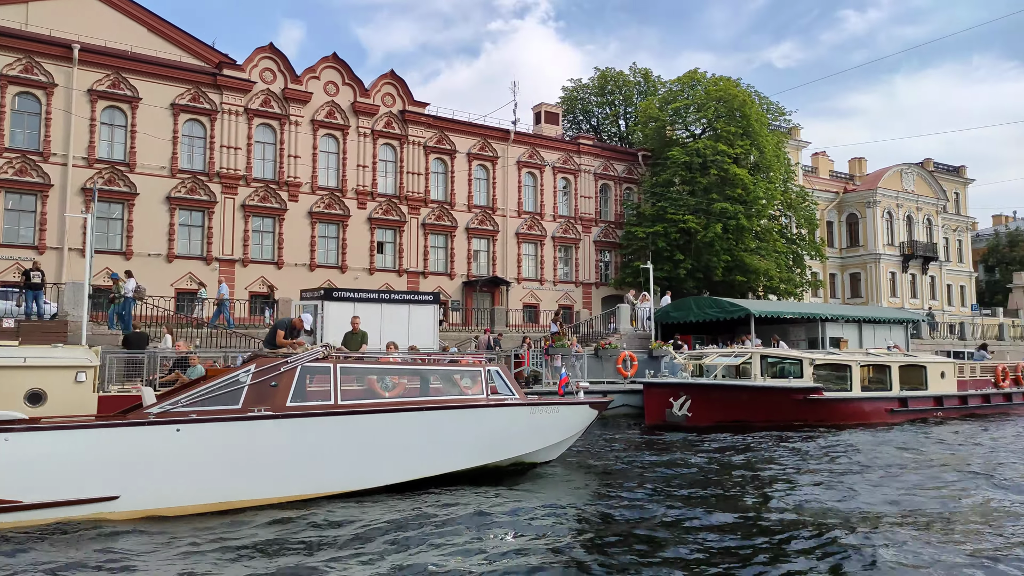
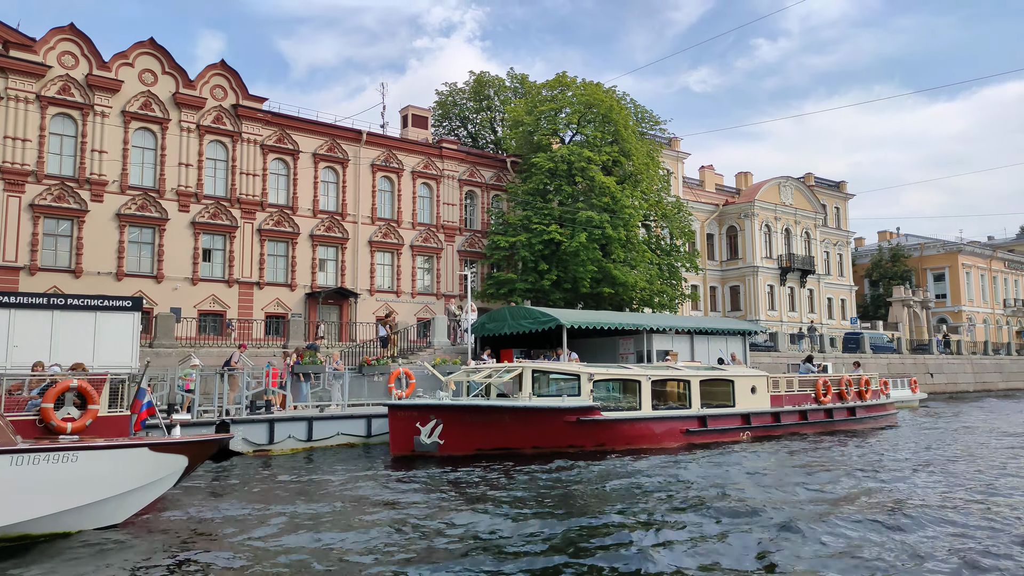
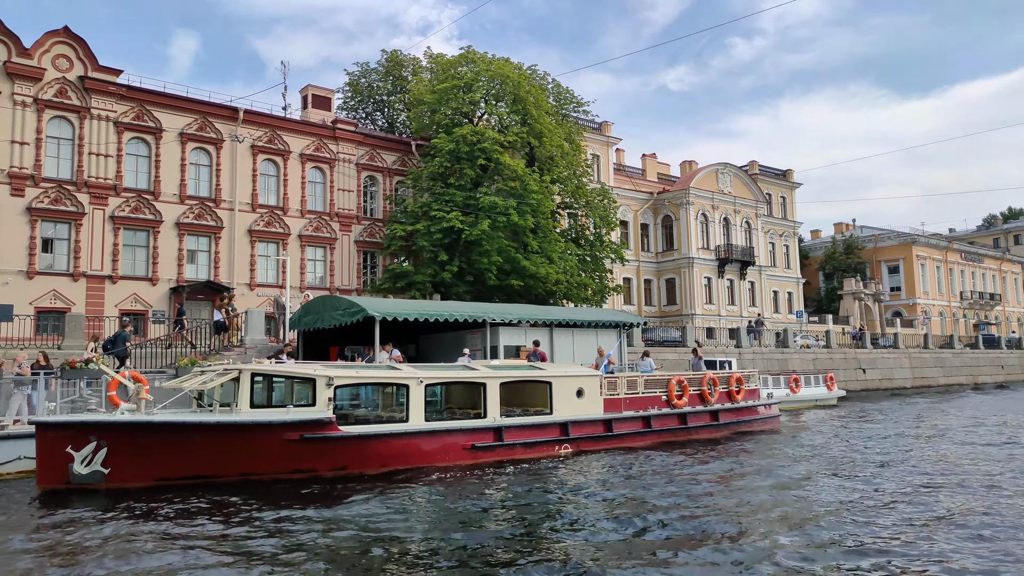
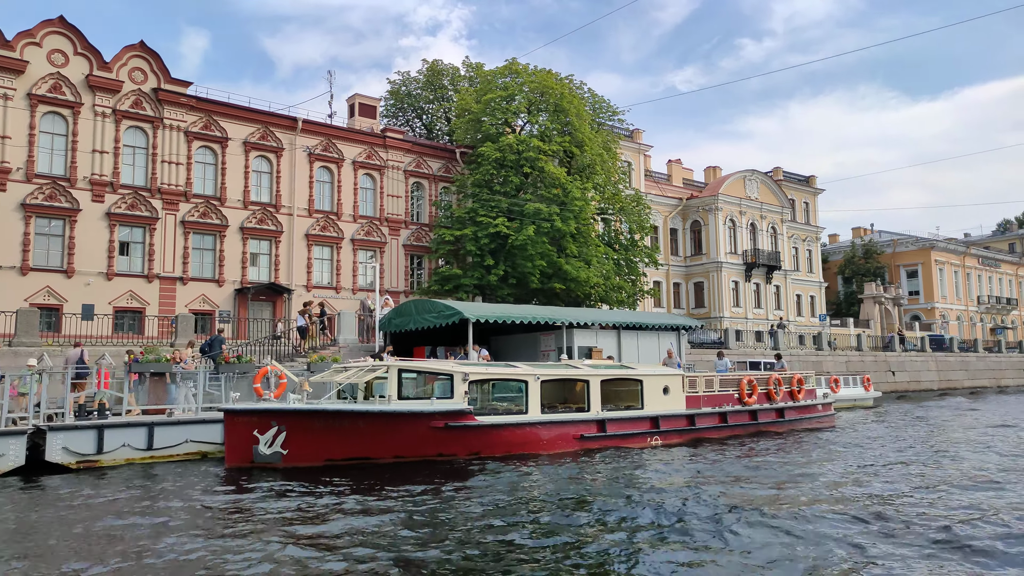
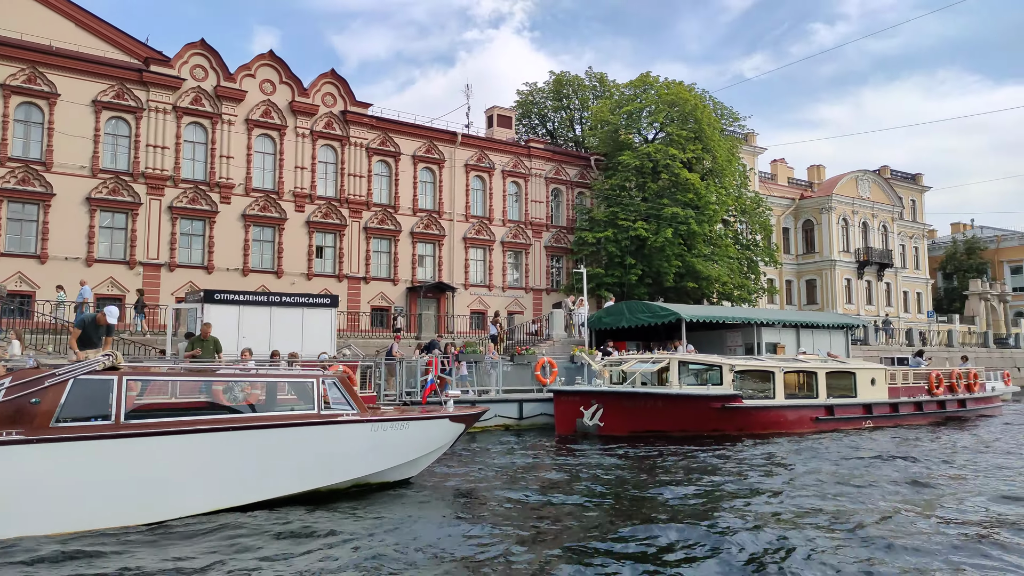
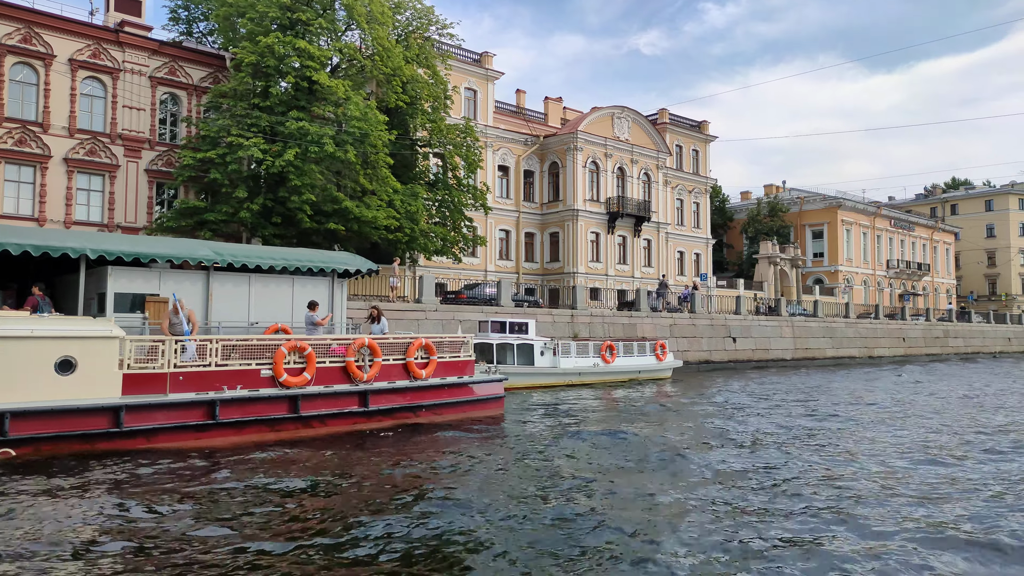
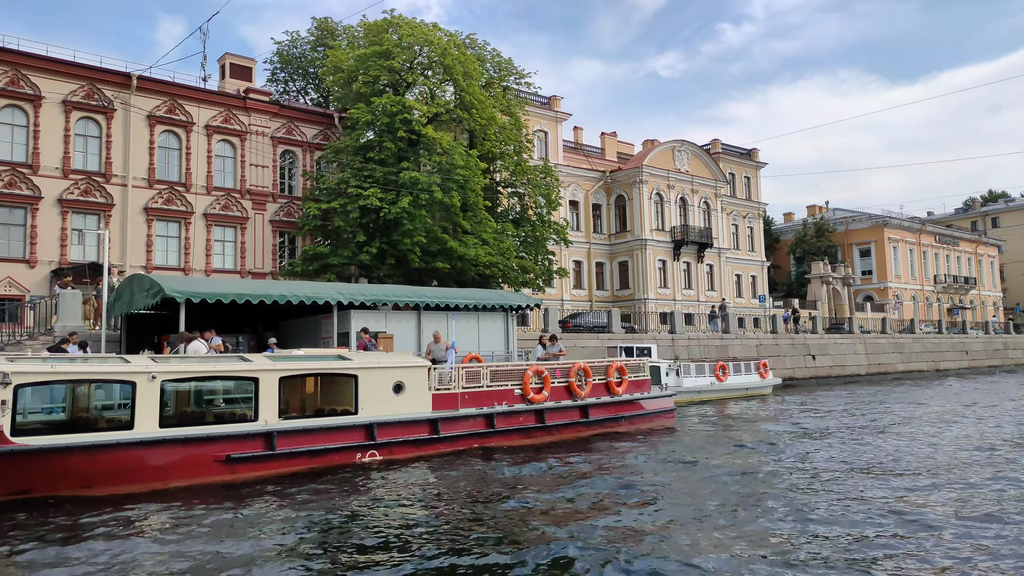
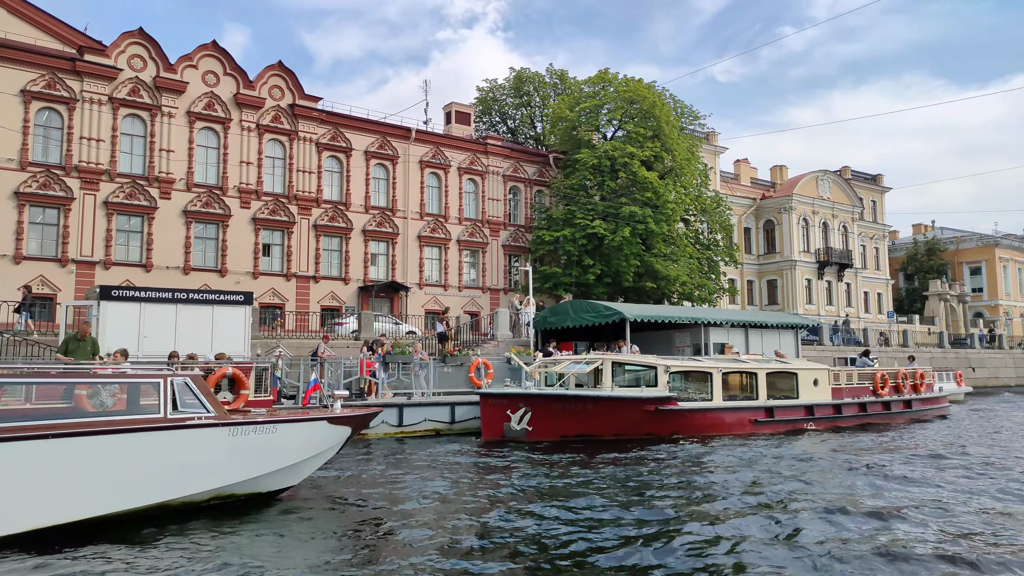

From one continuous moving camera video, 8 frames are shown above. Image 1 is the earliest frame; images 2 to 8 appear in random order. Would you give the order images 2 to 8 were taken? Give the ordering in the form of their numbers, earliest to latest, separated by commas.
5, 8, 2, 4, 3, 7, 6
